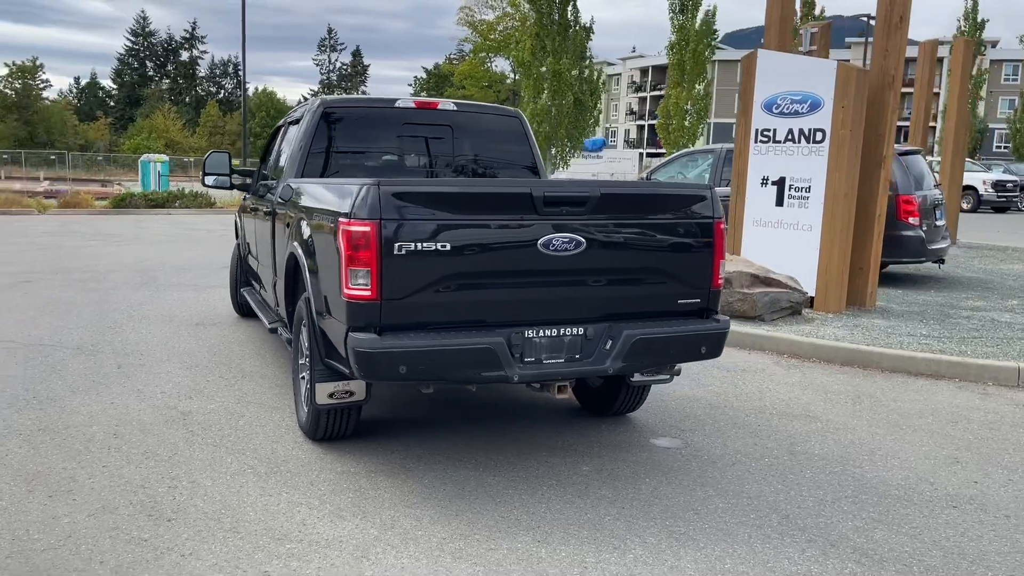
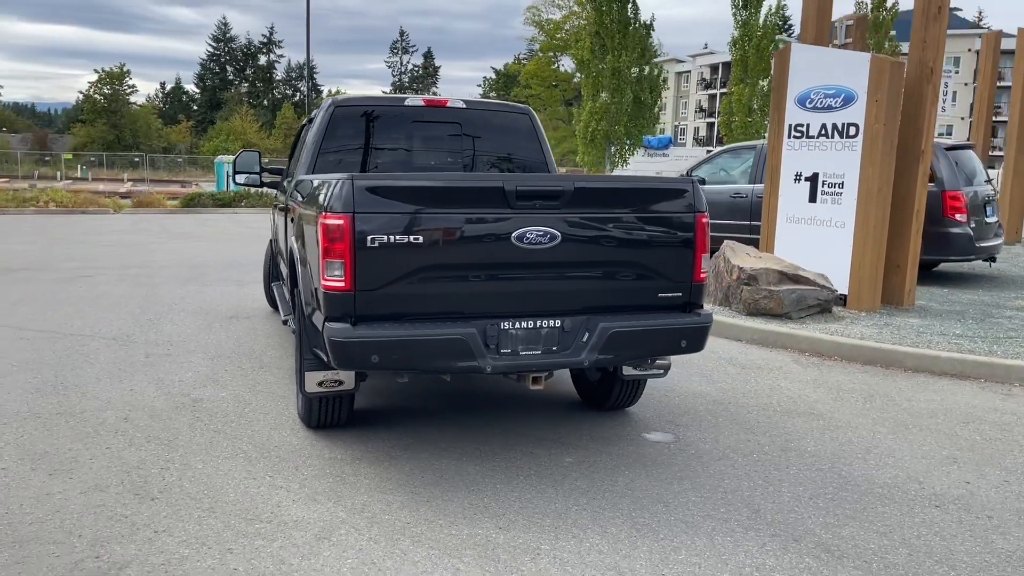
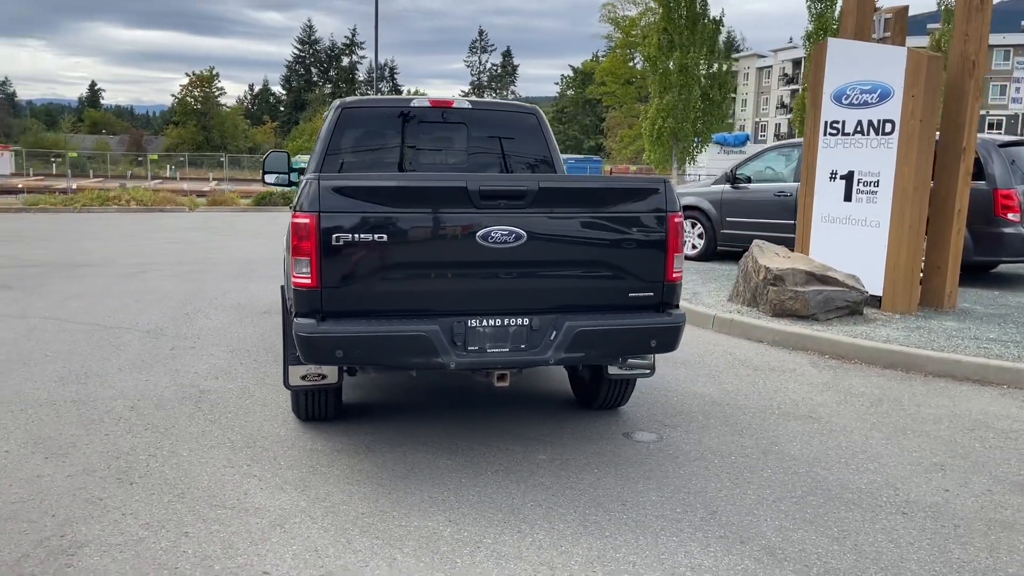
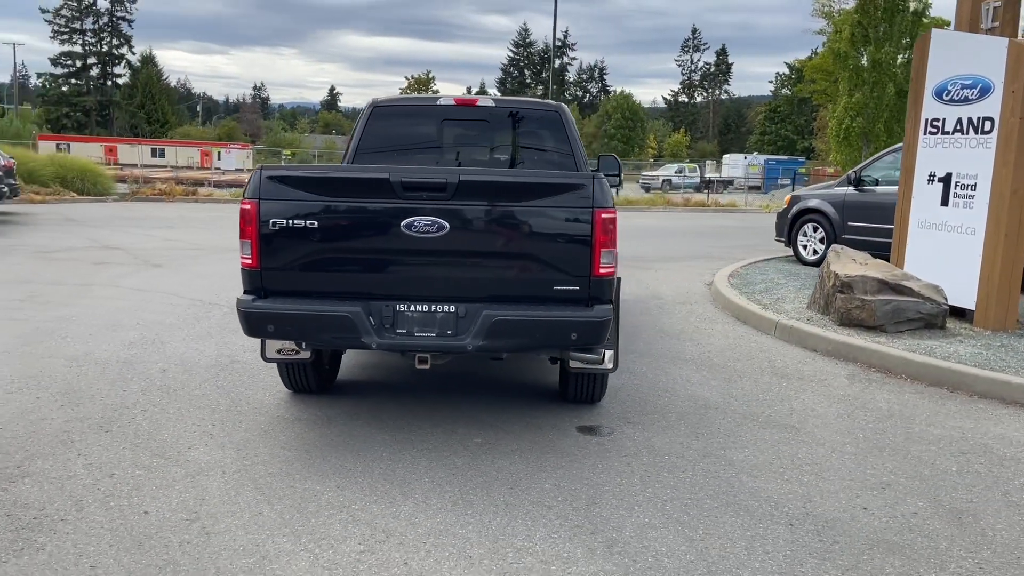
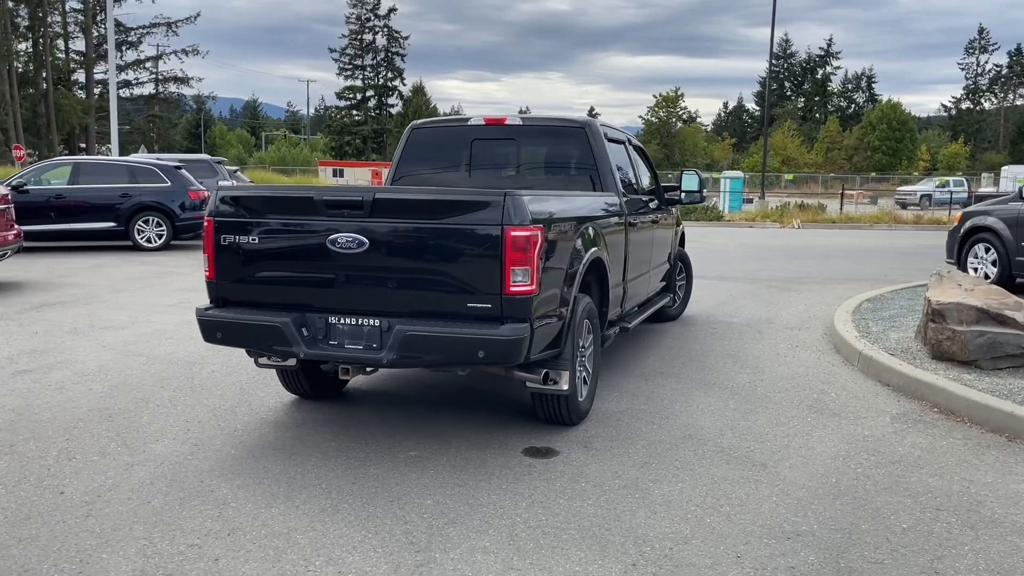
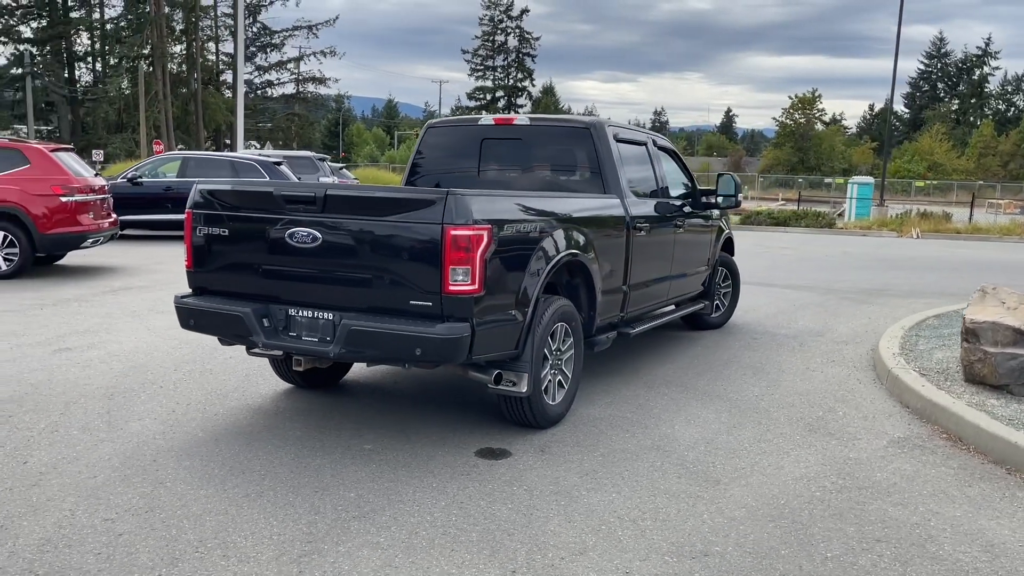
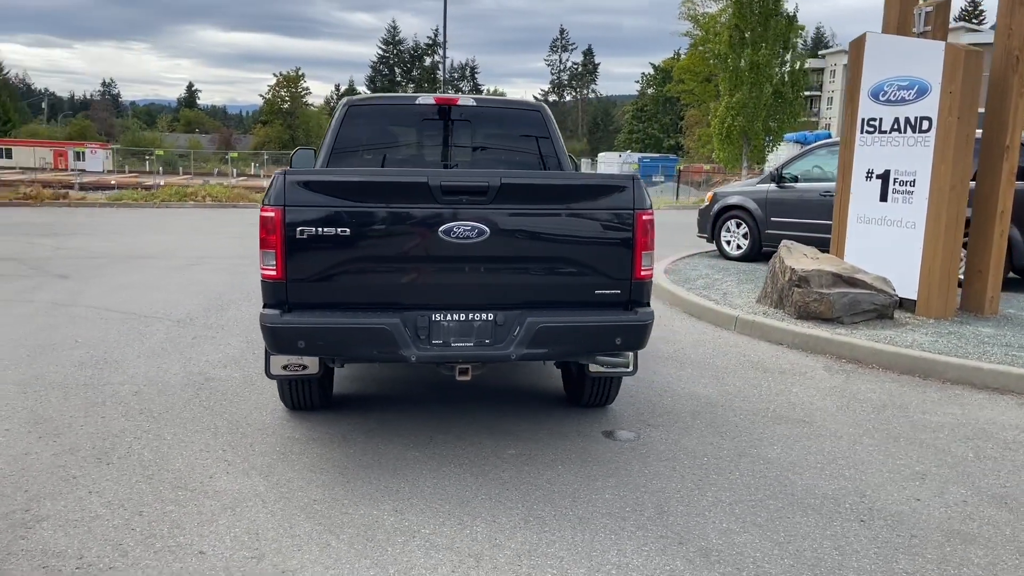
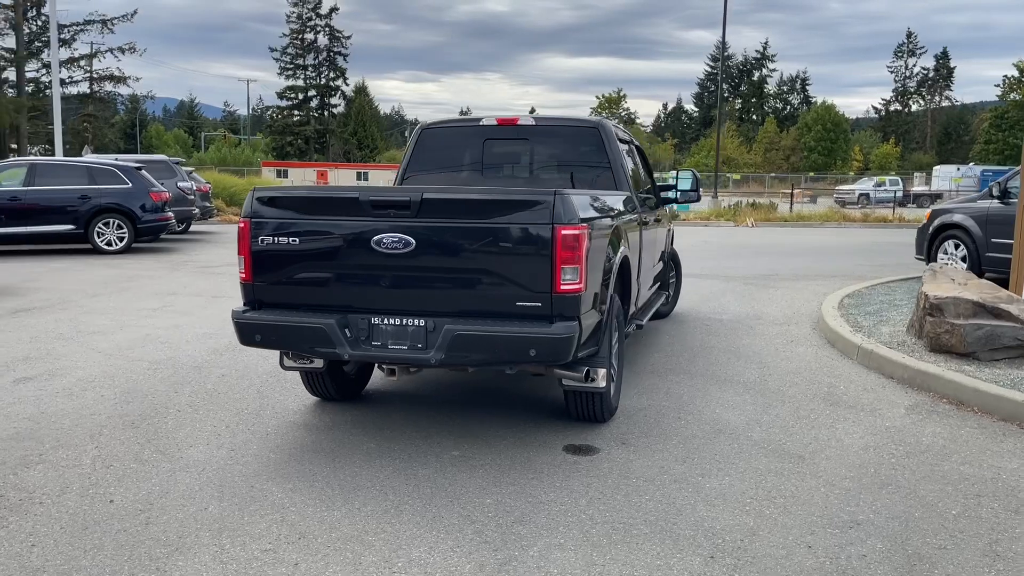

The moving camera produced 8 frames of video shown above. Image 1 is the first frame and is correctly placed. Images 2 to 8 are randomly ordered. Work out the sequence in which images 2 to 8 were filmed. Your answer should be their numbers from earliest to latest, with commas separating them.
2, 3, 7, 4, 8, 5, 6
